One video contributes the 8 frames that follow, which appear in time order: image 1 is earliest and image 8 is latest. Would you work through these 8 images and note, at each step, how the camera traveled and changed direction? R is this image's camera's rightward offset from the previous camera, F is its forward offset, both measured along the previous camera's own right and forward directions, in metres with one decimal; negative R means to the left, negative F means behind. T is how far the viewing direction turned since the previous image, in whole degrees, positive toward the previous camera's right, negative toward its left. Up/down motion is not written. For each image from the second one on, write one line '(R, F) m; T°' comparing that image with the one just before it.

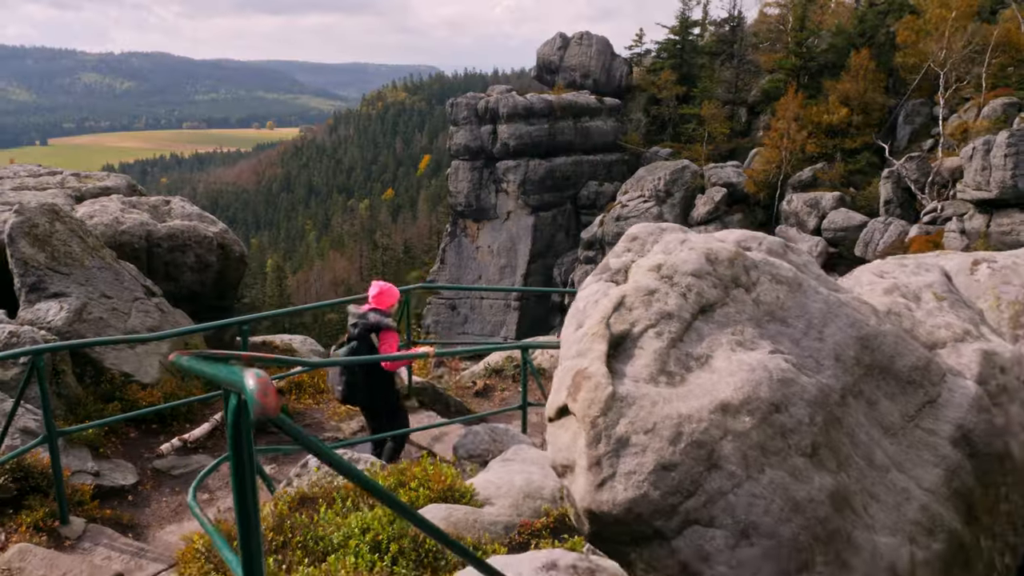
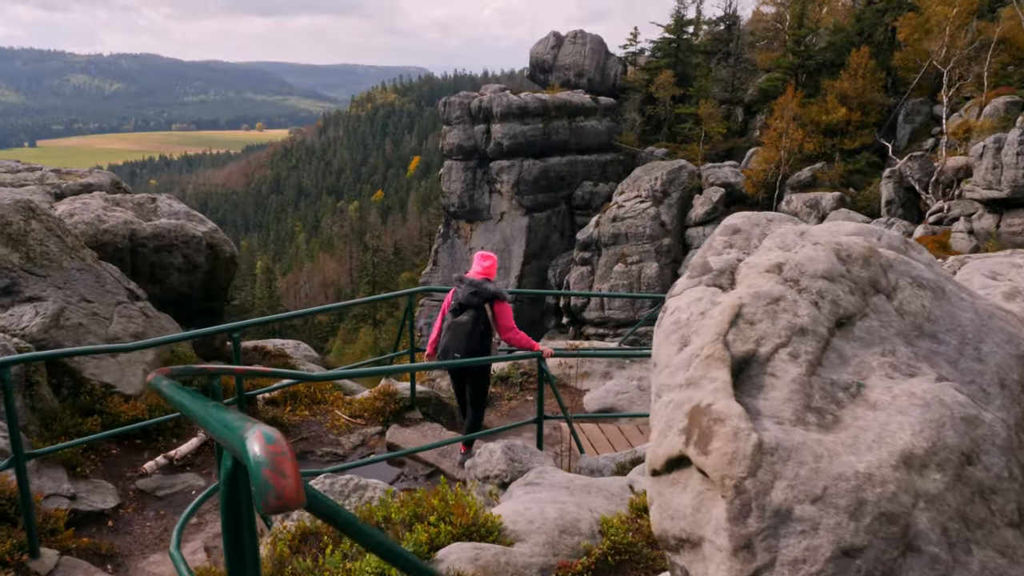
(-0.2, +0.5) m; +1°
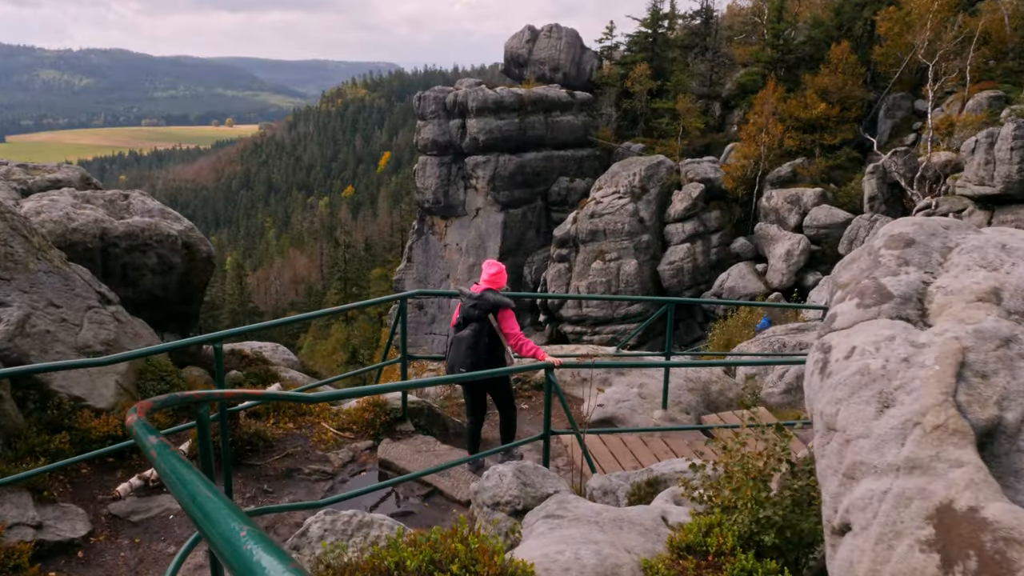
(-0.2, +0.5) m; +2°
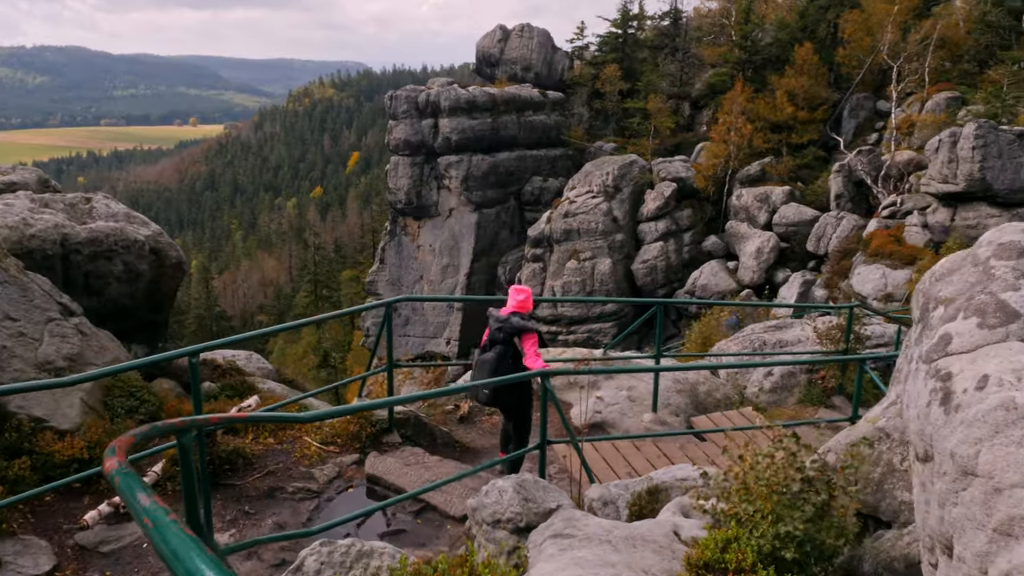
(-0.1, +0.2) m; +2°
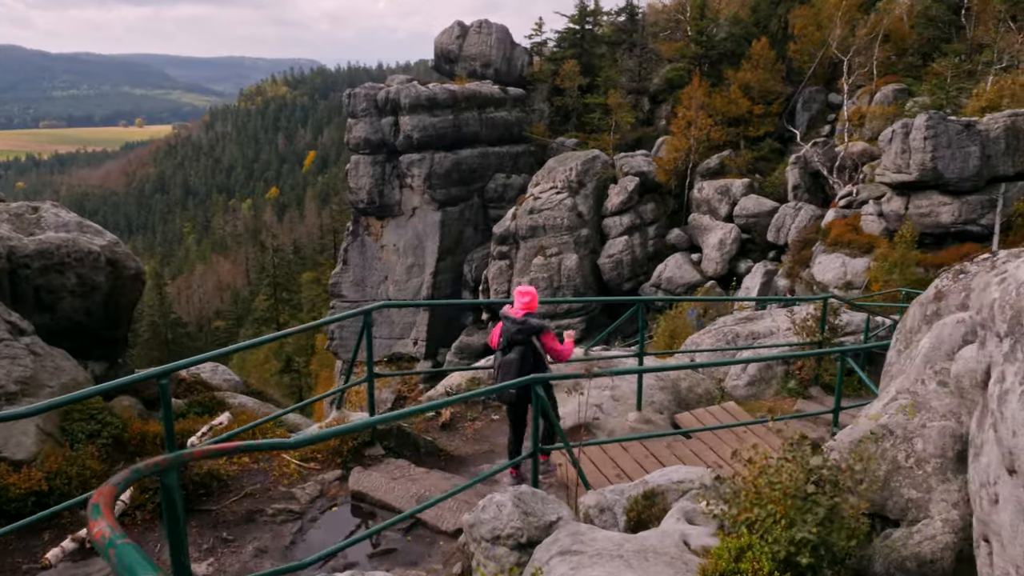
(-0.2, +0.1) m; +2°
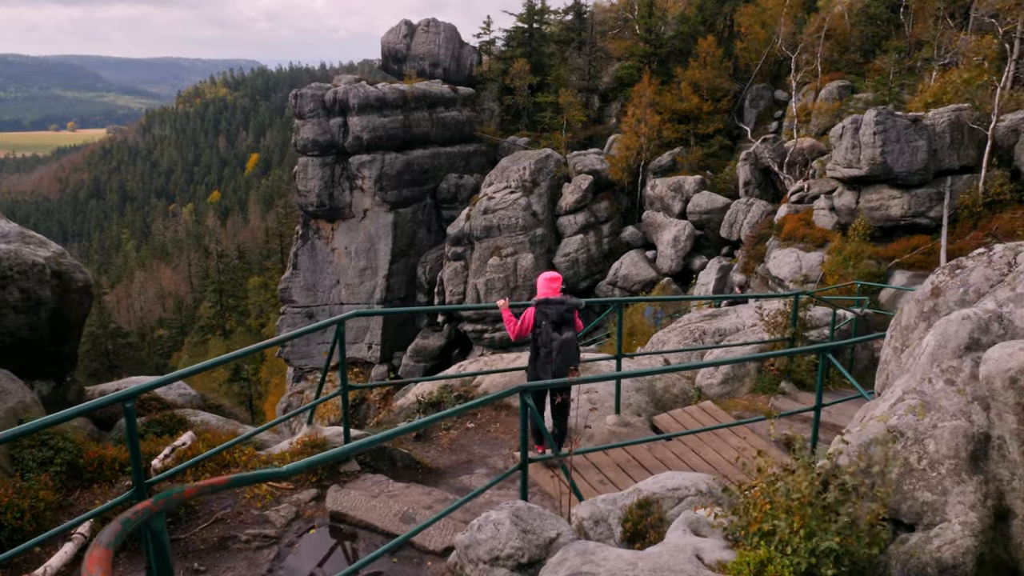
(-0.2, +0.2) m; +3°
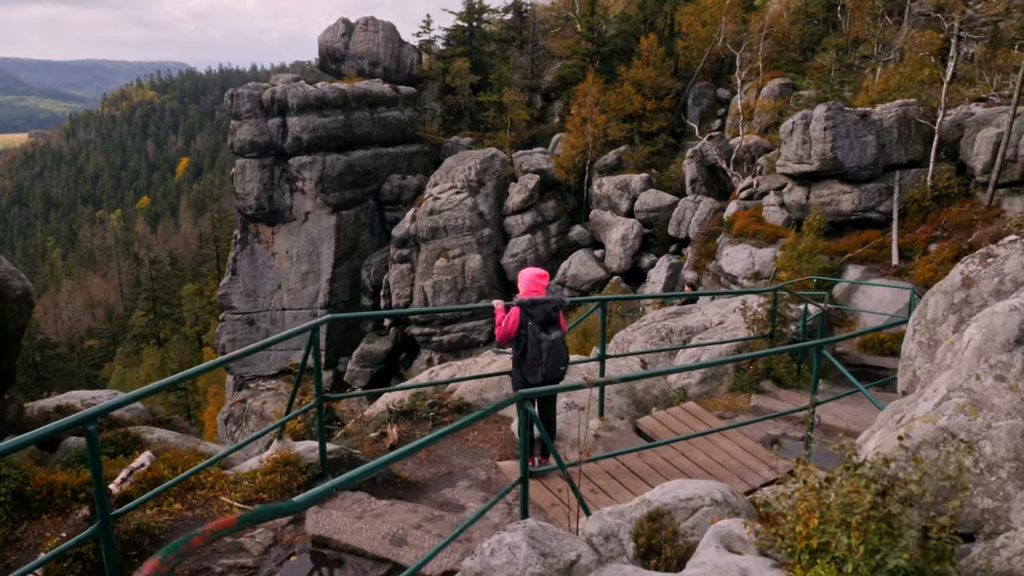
(-0.3, +0.4) m; +4°
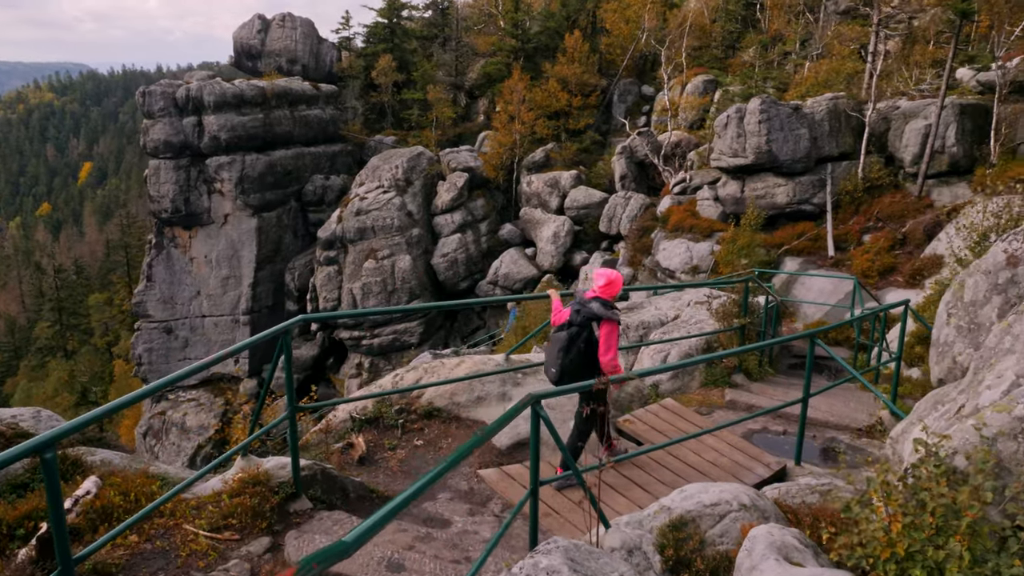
(-0.4, +0.5) m; +5°
